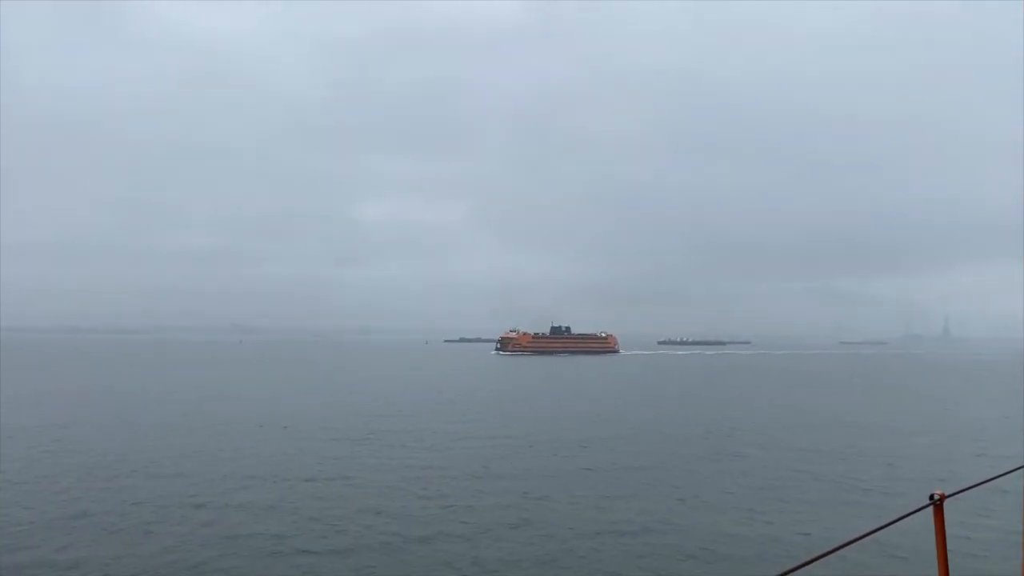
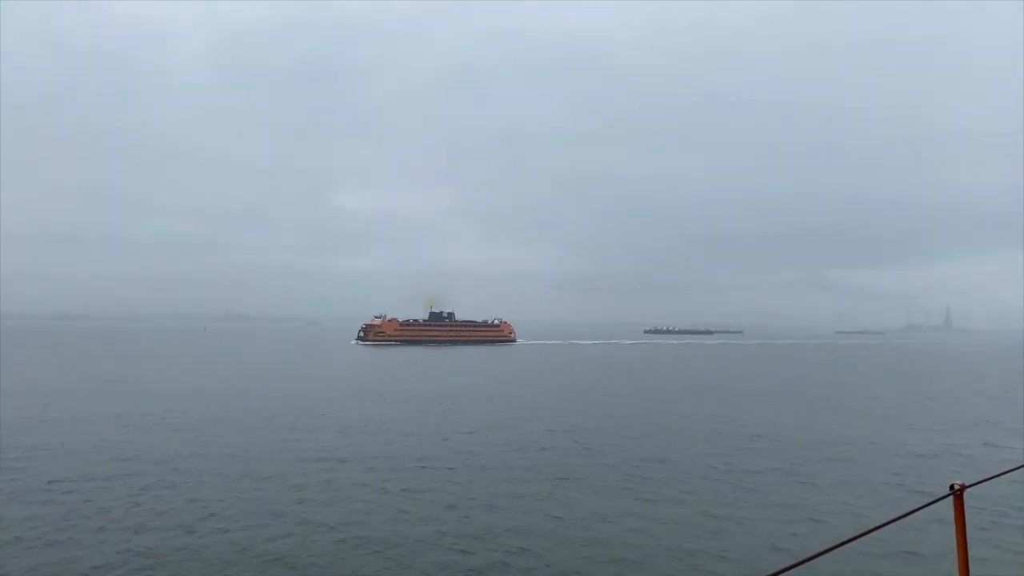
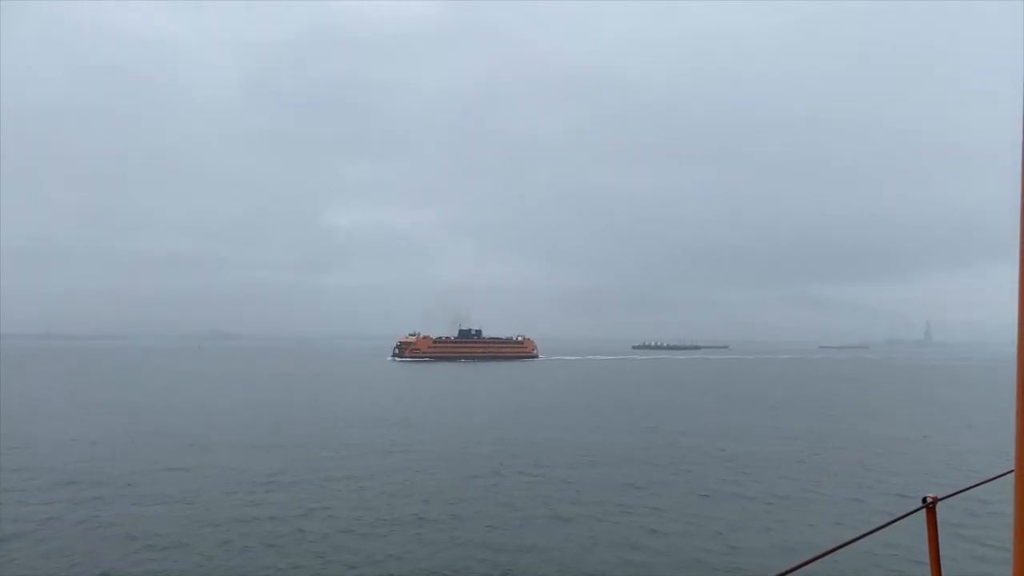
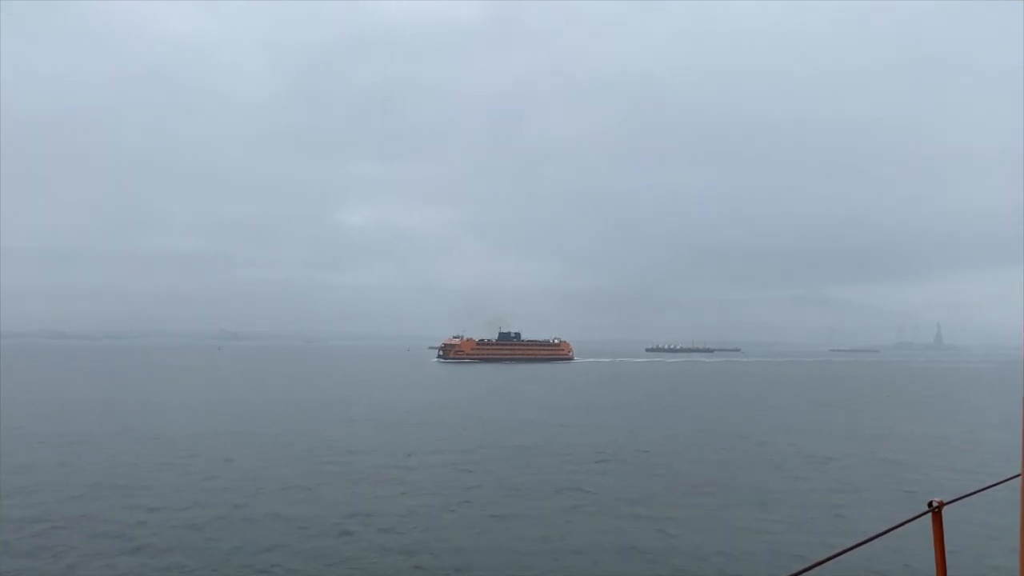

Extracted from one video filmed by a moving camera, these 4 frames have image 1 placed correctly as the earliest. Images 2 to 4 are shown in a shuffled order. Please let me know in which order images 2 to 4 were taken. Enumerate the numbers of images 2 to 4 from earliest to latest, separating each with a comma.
4, 3, 2
